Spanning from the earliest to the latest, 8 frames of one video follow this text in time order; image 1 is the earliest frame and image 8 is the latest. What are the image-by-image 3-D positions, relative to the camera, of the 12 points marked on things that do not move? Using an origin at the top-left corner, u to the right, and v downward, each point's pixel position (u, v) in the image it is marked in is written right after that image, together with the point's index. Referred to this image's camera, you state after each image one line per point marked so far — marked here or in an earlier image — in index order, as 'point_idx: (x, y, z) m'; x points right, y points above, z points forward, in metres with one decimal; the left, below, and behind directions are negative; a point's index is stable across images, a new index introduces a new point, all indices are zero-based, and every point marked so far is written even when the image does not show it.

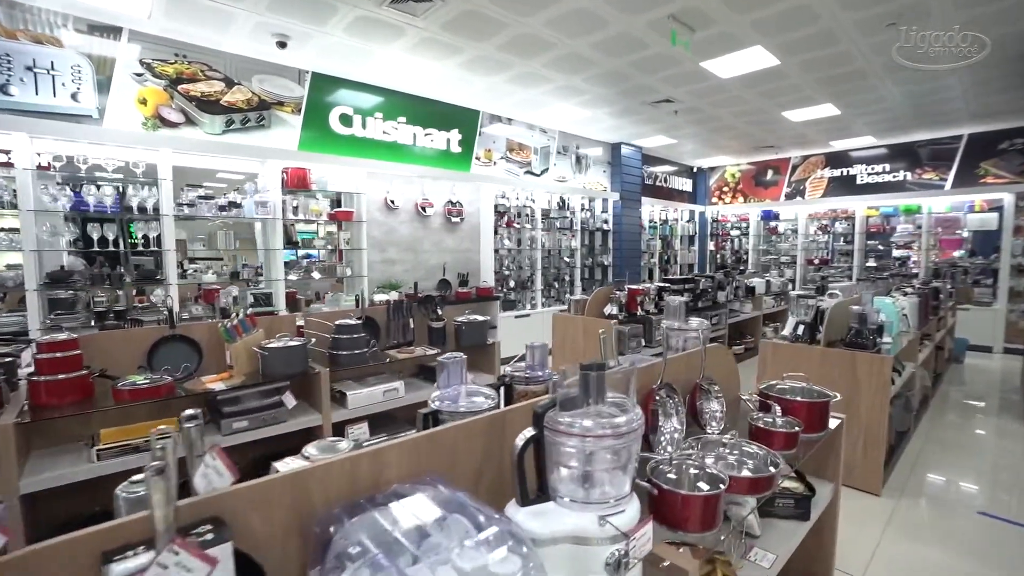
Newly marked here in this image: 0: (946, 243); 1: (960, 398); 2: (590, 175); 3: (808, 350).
0: (+9.1, +0.9, +8.2) m
1: (+6.5, -1.6, +5.6) m
2: (+1.6, +2.4, +8.2) m
3: (+2.5, -0.5, +3.3) m
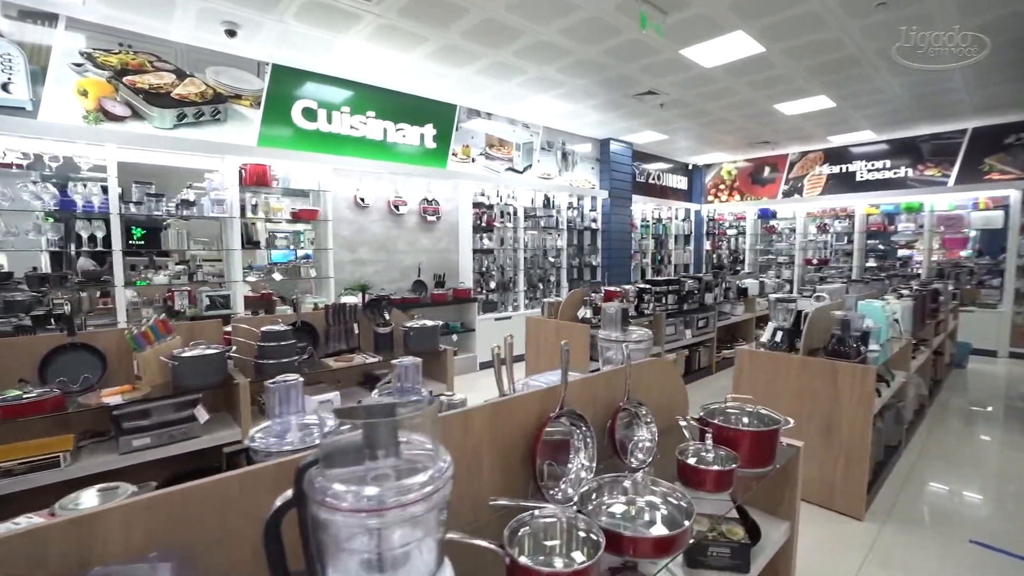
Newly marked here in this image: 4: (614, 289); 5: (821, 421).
0: (+8.8, +0.9, +7.8) m
1: (+6.2, -1.6, +5.3) m
2: (+1.3, +2.4, +7.9) m
3: (+2.1, -0.5, +3.0) m
4: (+1.2, 0.0, +4.8) m
5: (+2.3, -1.0, +2.9) m
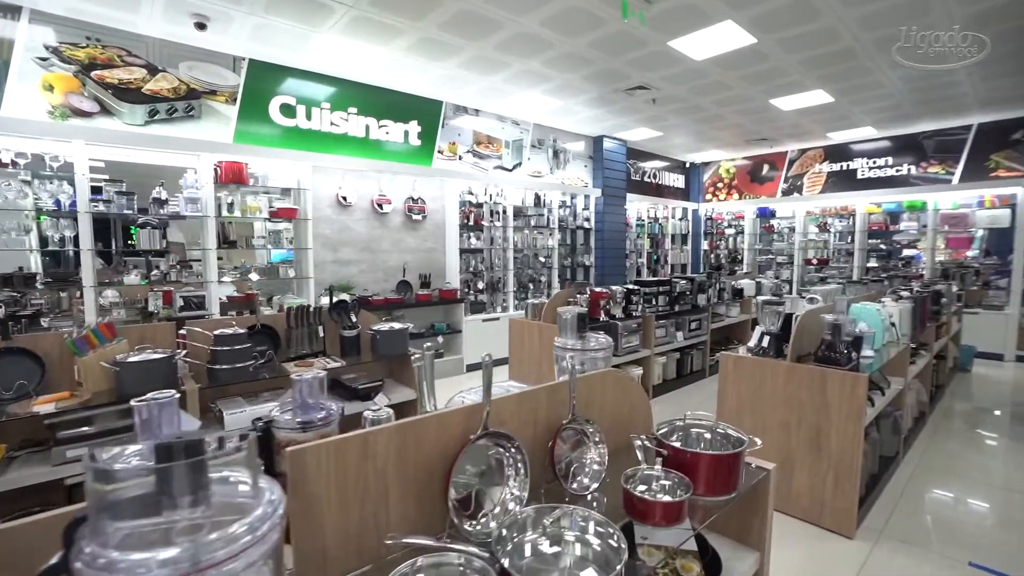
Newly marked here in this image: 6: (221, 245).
0: (+8.6, +0.9, +7.6) m
1: (+6.0, -1.6, +5.1) m
2: (+1.1, +2.4, +7.7) m
3: (+1.9, -0.6, +2.8) m
4: (+1.0, 0.0, +4.6) m
5: (+2.1, -1.0, +2.7) m
6: (-3.4, +0.5, +4.6) m
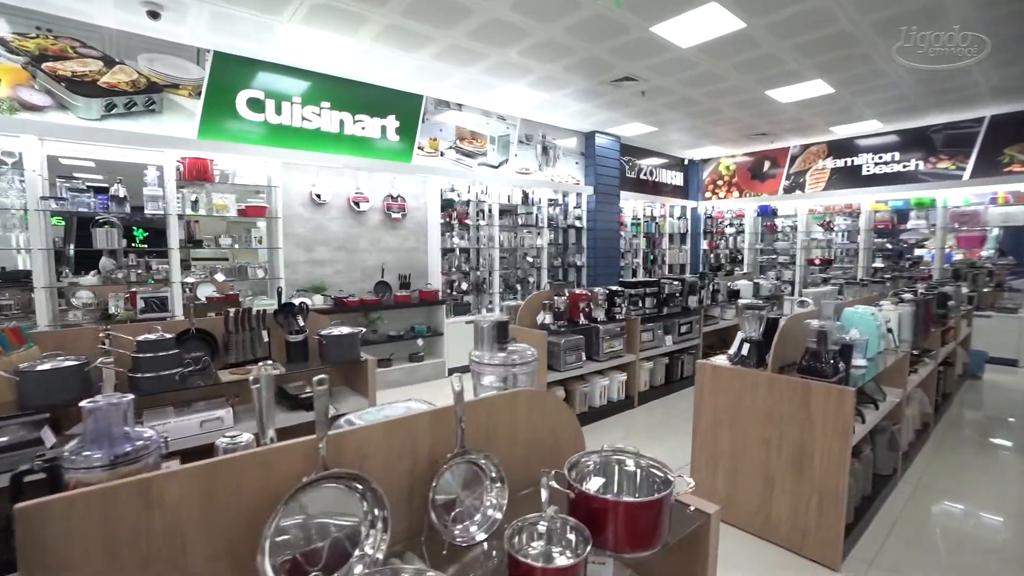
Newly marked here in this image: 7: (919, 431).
0: (+8.3, +0.9, +7.2) m
1: (+5.7, -1.6, +4.8) m
2: (+0.9, +2.3, +7.5) m
3: (+1.6, -0.6, +2.5) m
4: (+0.8, 0.0, +4.3) m
5: (+1.8, -1.0, +2.4) m
6: (-3.7, +0.5, +4.4) m
7: (+4.1, -1.4, +3.9) m
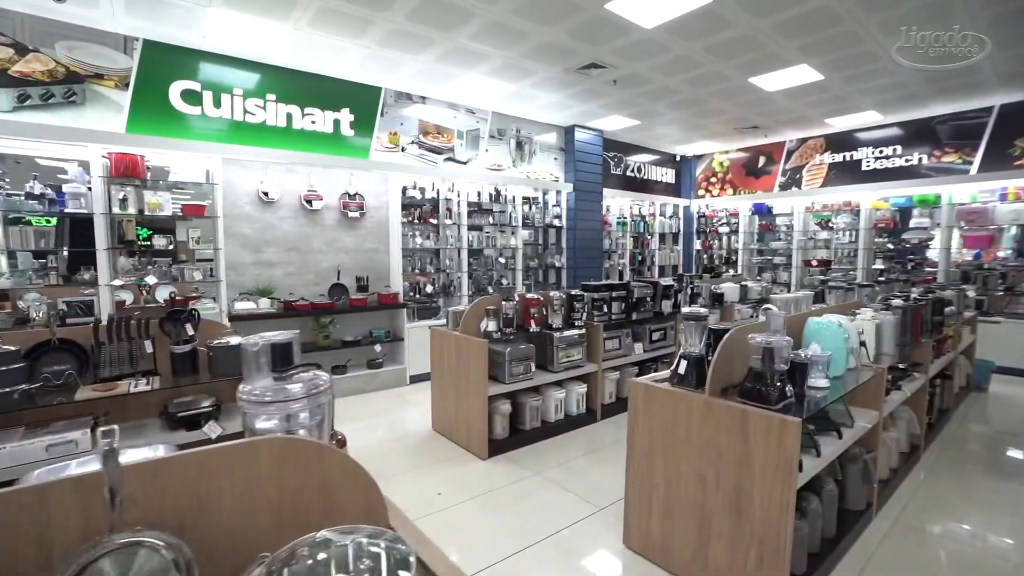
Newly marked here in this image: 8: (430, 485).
0: (+7.9, +0.8, +6.6) m
1: (+5.1, -1.7, +4.3) m
2: (+0.4, +2.3, +7.1) m
3: (+1.0, -0.6, +2.2) m
4: (+0.2, -0.1, +4.0) m
5: (+1.1, -1.1, +2.1) m
6: (-4.3, +0.5, +4.1) m
7: (+3.5, -1.5, +3.5) m
8: (-0.7, -1.7, +3.3) m
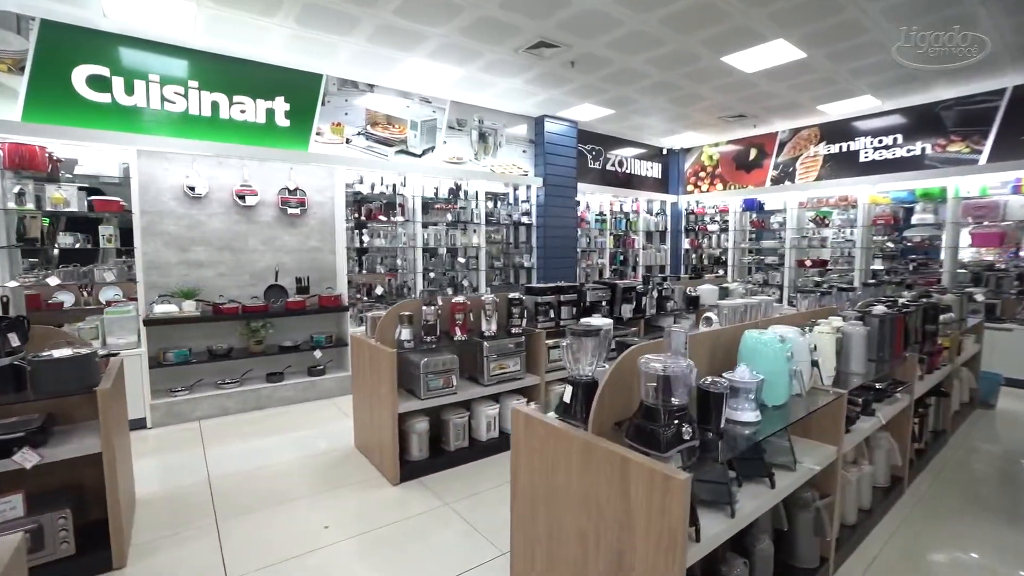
0: (+7.2, +0.8, +6.0) m
1: (+4.5, -1.7, +3.7) m
2: (-0.2, +2.3, +6.7) m
3: (+0.2, -0.6, +1.7) m
4: (-0.5, -0.1, +3.5) m
5: (+0.4, -1.1, +1.6) m
6: (-4.9, +0.4, +3.8) m
7: (+2.8, -1.5, +2.9) m
8: (-1.4, -1.7, +2.9) m
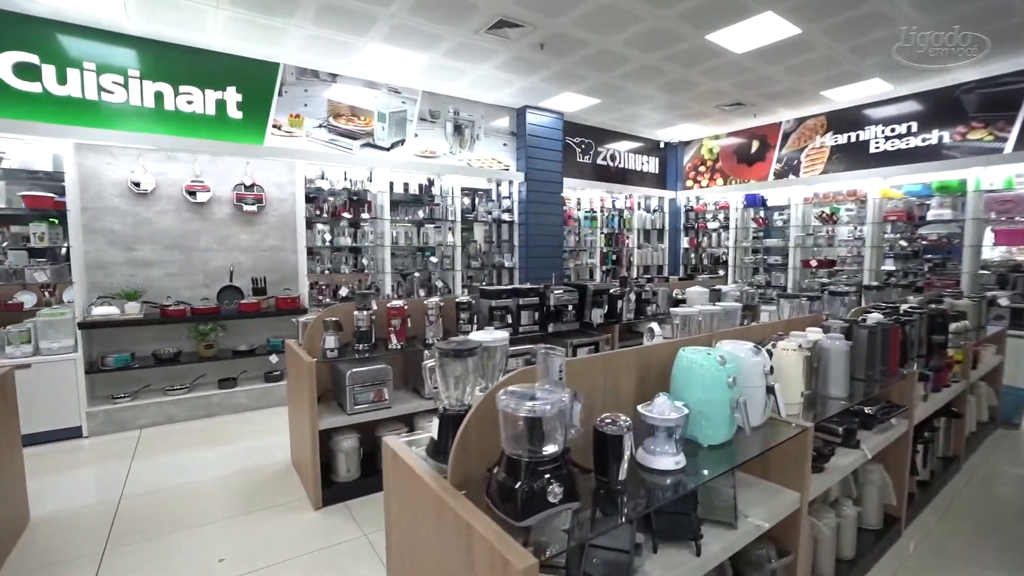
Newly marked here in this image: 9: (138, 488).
0: (+6.9, +0.7, +5.4) m
1: (+4.0, -1.8, +3.2) m
2: (-0.5, +2.2, +6.3) m
3: (-0.3, -0.7, +1.3) m
4: (-1.0, -0.1, +3.2) m
5: (-0.1, -1.1, +1.2) m
6: (-5.4, +0.4, +3.6) m
7: (+2.3, -1.6, +2.5) m
8: (-1.9, -1.7, +2.6) m
9: (-3.1, -1.7, +3.2) m
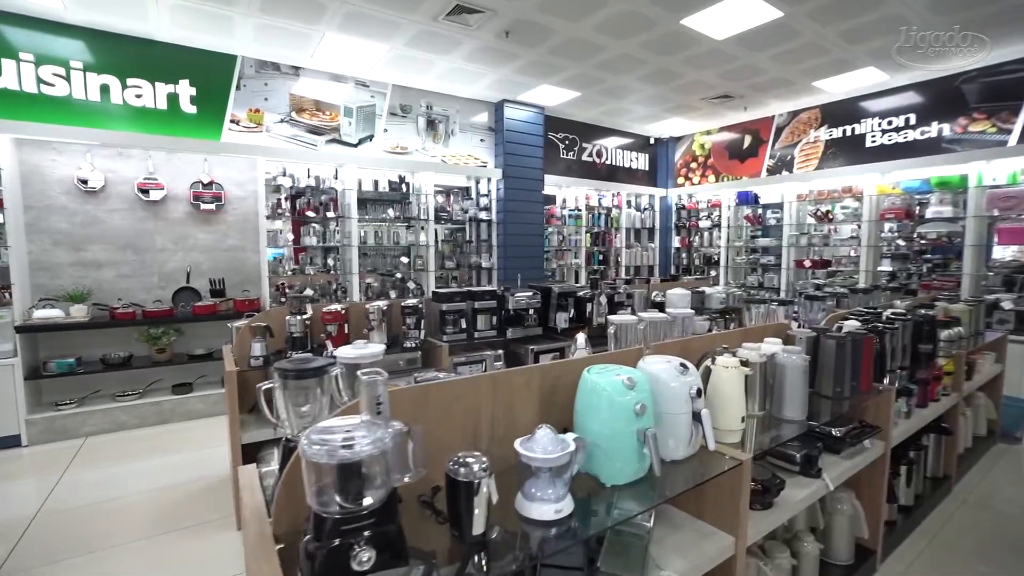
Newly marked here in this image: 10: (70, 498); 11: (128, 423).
0: (+6.5, +0.7, +5.0) m
1: (+3.6, -1.8, +2.9) m
2: (-0.9, +2.2, +6.1) m
3: (-0.7, -0.7, +1.1) m
4: (-1.4, -0.2, +3.0) m
5: (-0.6, -1.1, +1.0) m
6: (-5.8, +0.4, +3.5) m
7: (+1.9, -1.6, +2.2) m
8: (-2.3, -1.7, +2.4) m
9: (-3.5, -1.7, +3.0) m
10: (-3.5, -1.7, +3.1) m
11: (-4.2, -1.5, +4.2) m
